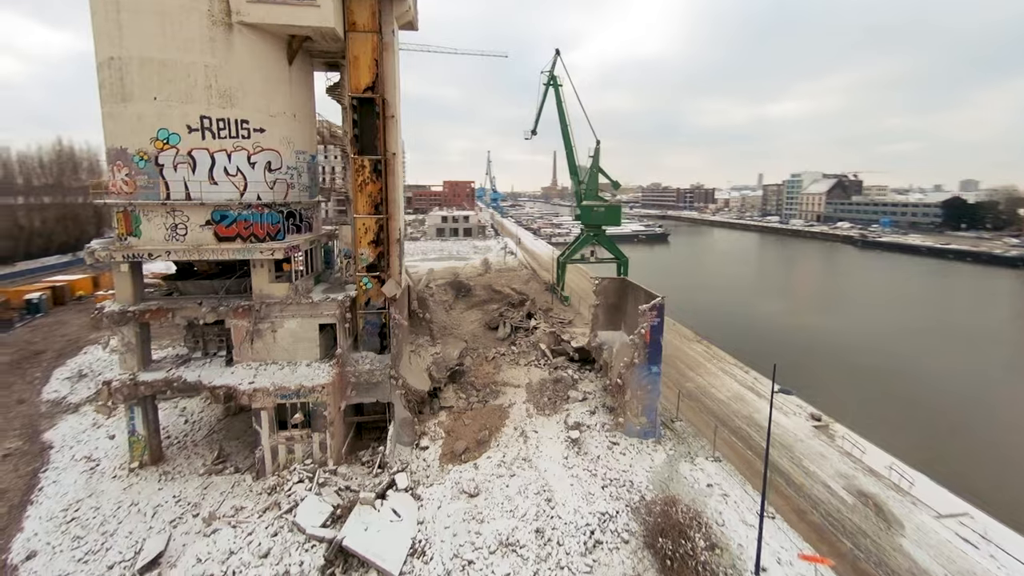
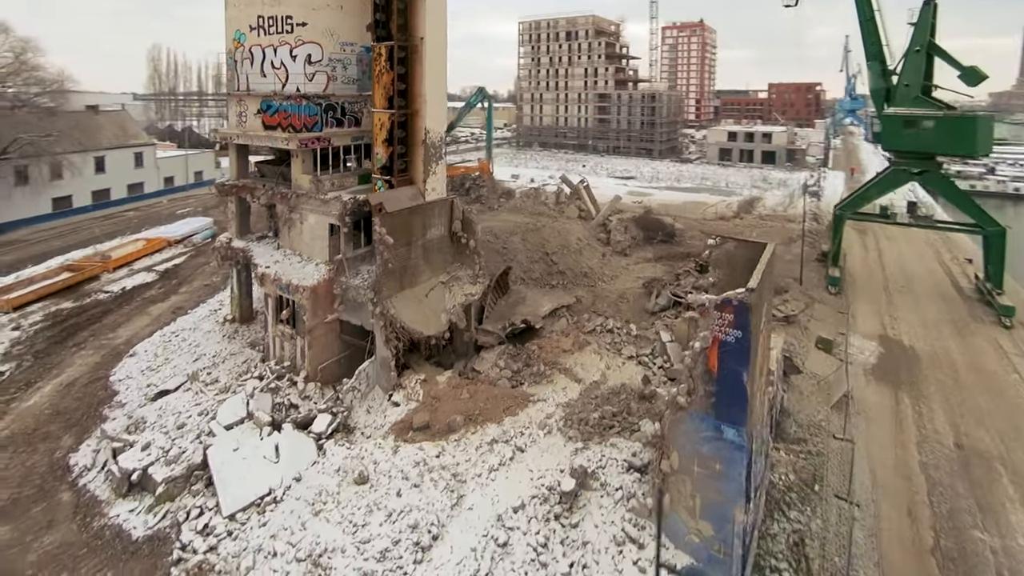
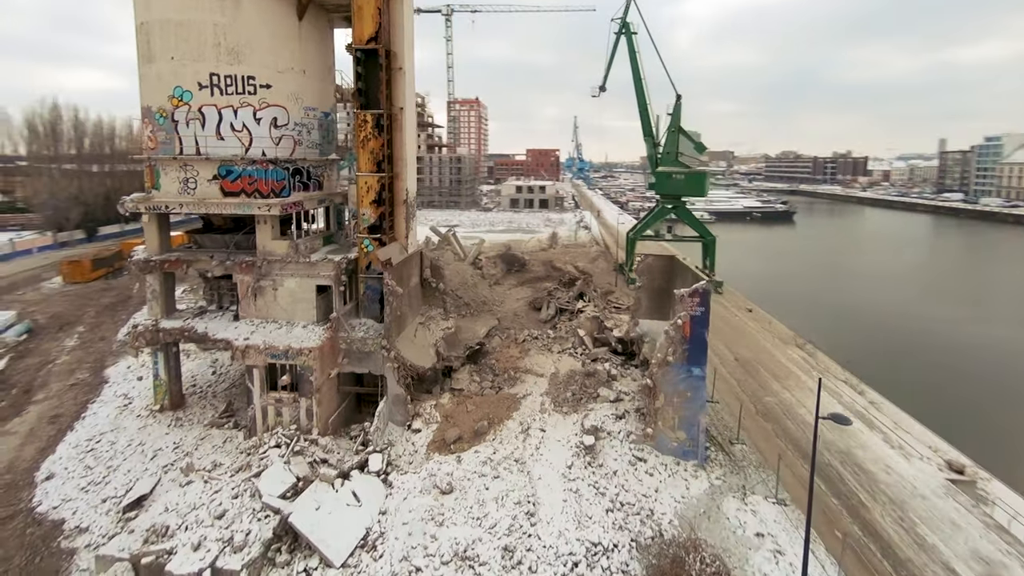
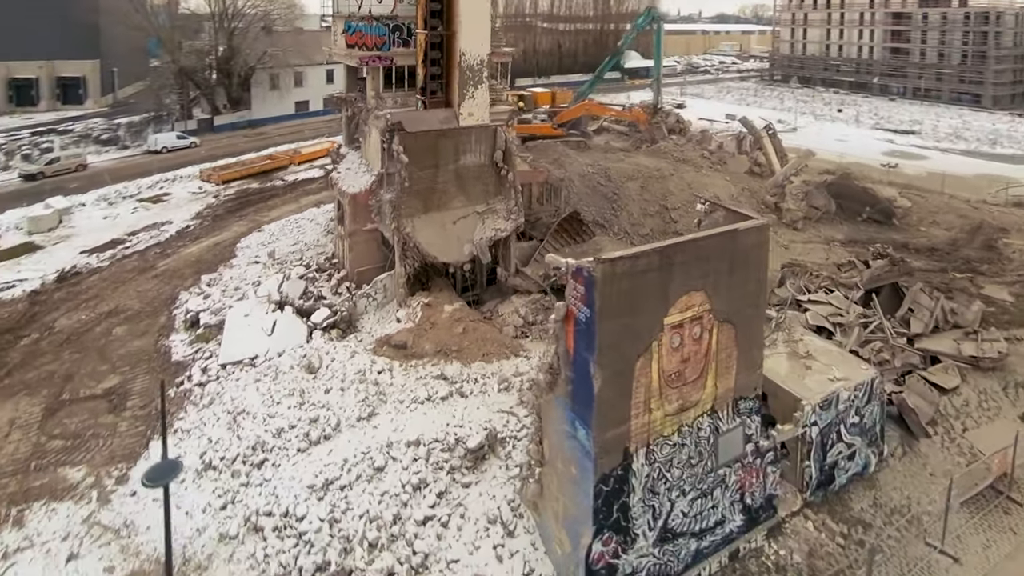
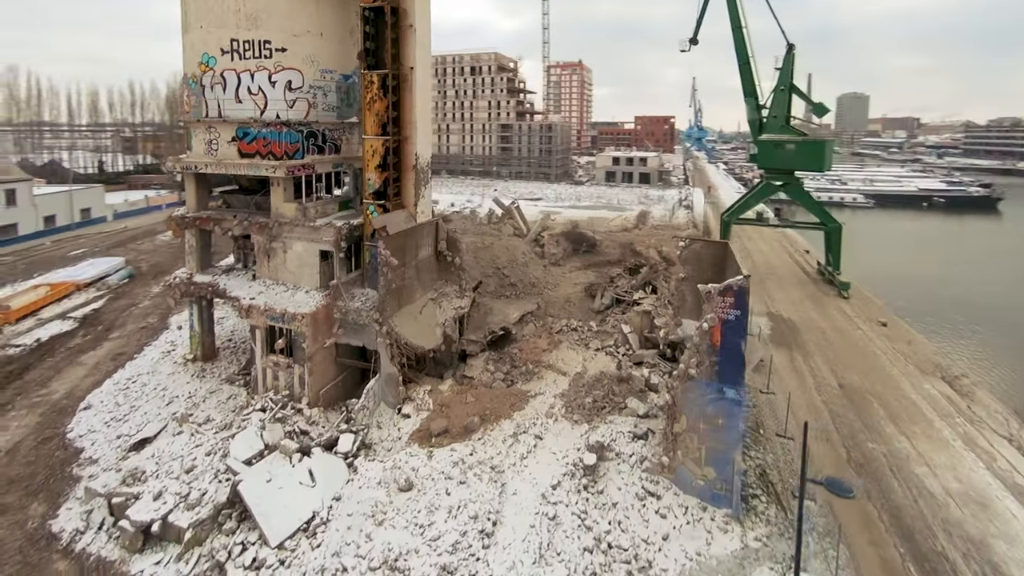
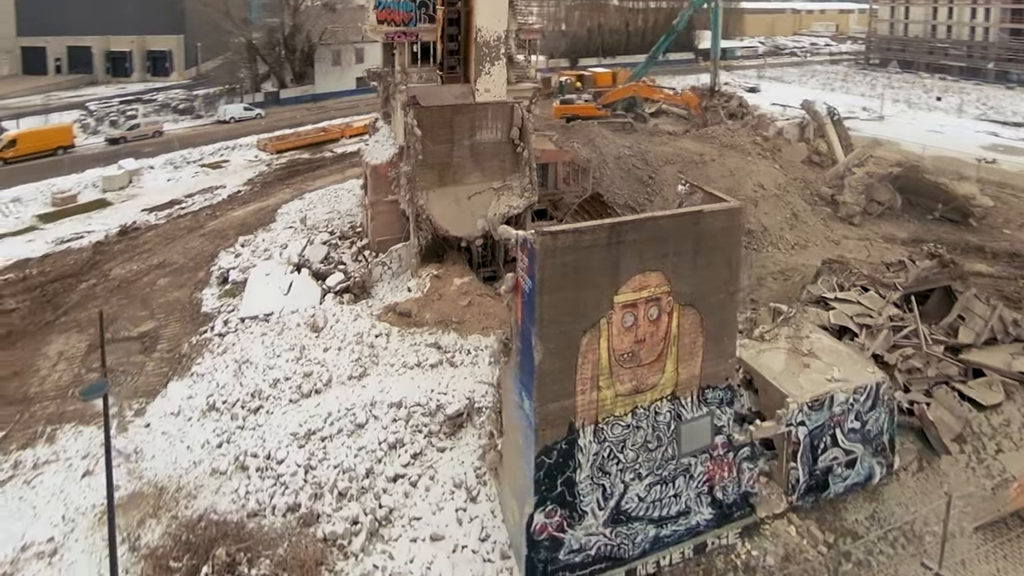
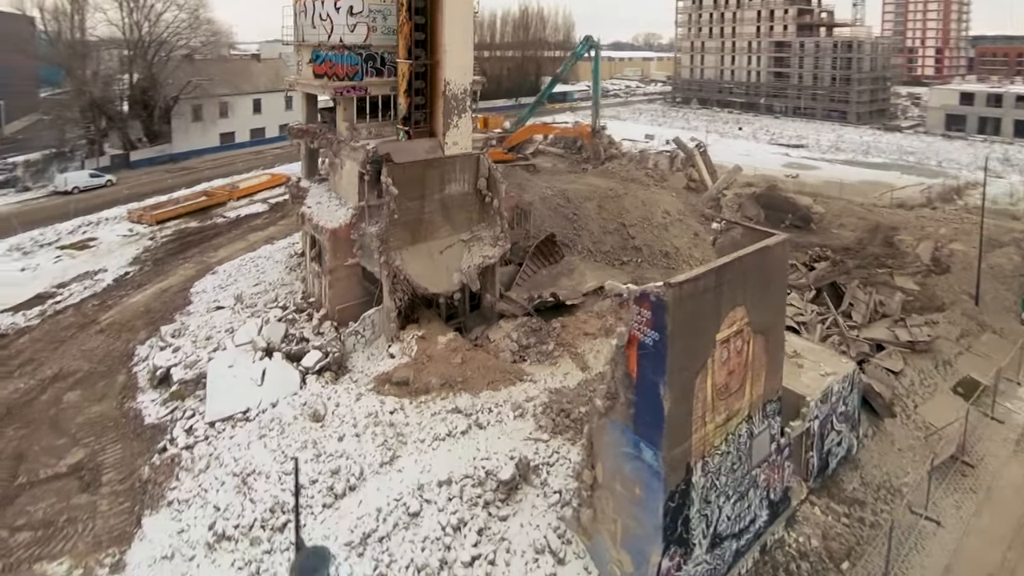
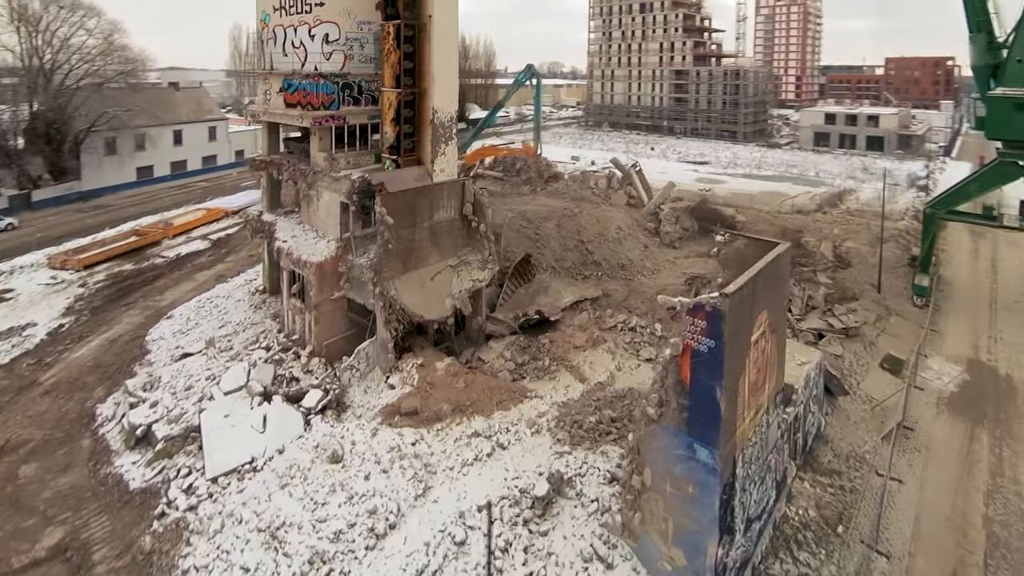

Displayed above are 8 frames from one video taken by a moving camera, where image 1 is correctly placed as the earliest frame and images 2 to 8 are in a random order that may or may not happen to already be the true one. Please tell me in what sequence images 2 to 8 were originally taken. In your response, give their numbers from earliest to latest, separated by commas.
3, 5, 2, 8, 7, 4, 6
